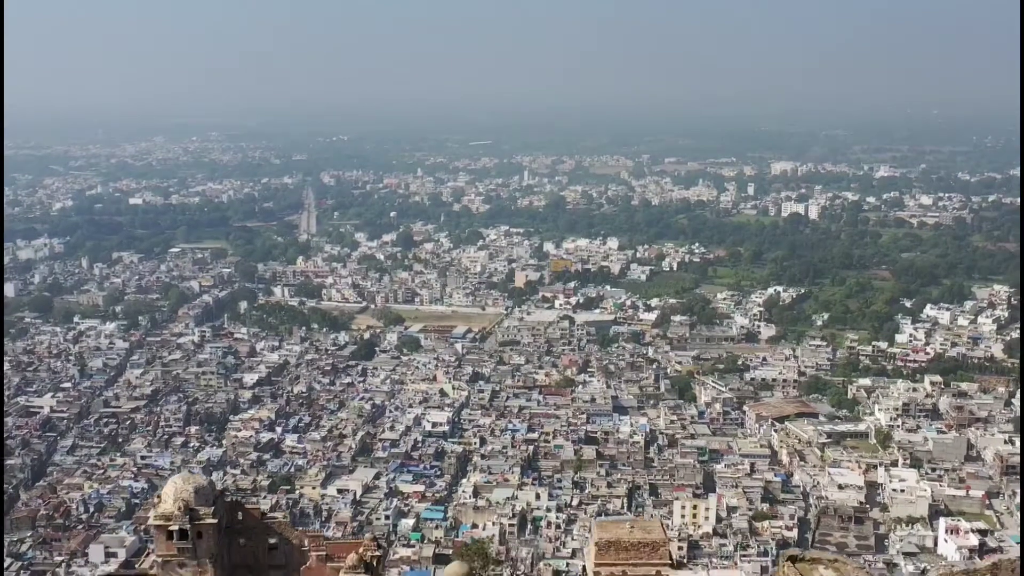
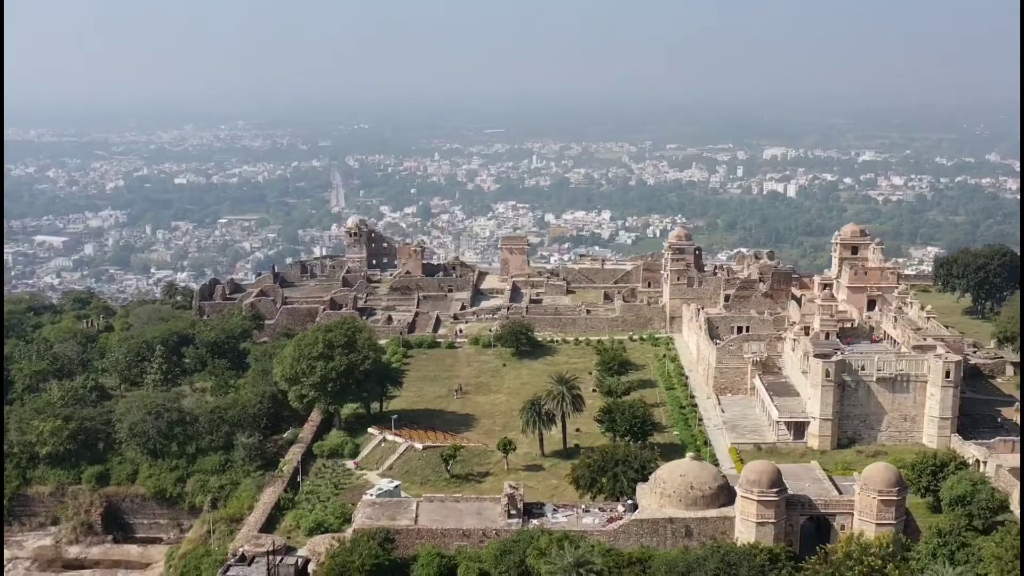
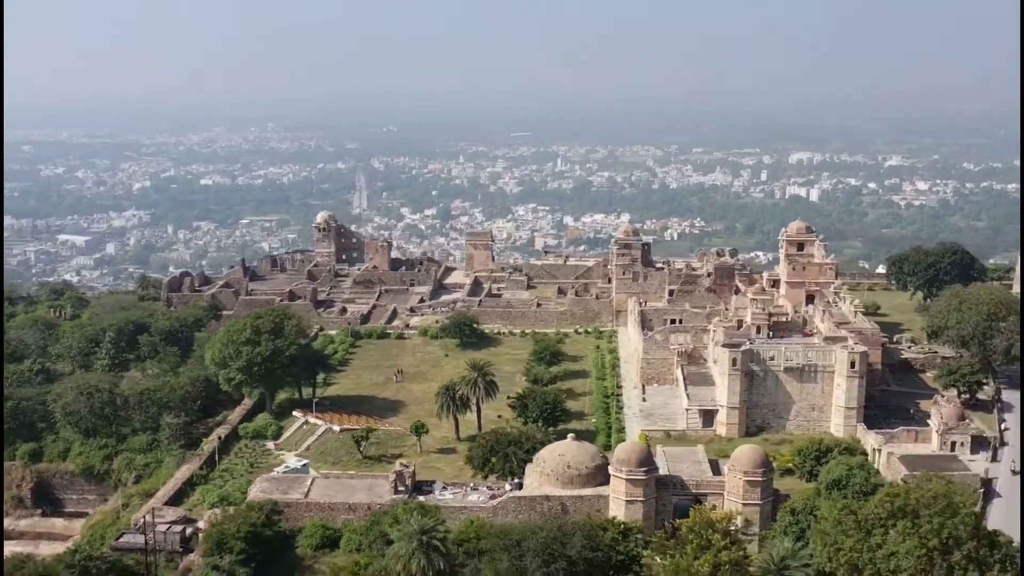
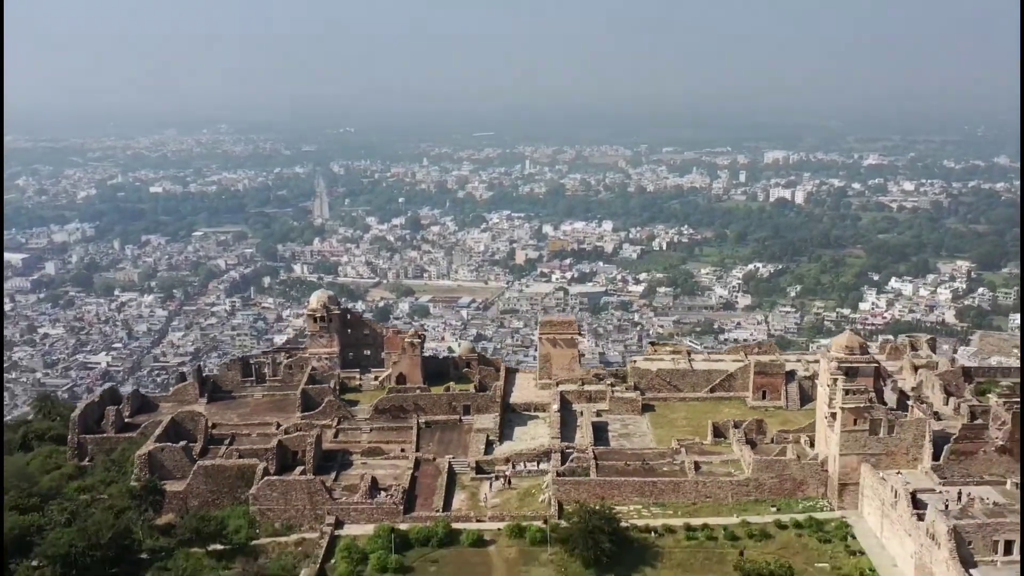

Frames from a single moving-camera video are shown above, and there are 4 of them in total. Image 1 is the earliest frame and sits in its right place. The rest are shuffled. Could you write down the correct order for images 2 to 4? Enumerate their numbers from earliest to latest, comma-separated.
4, 2, 3
